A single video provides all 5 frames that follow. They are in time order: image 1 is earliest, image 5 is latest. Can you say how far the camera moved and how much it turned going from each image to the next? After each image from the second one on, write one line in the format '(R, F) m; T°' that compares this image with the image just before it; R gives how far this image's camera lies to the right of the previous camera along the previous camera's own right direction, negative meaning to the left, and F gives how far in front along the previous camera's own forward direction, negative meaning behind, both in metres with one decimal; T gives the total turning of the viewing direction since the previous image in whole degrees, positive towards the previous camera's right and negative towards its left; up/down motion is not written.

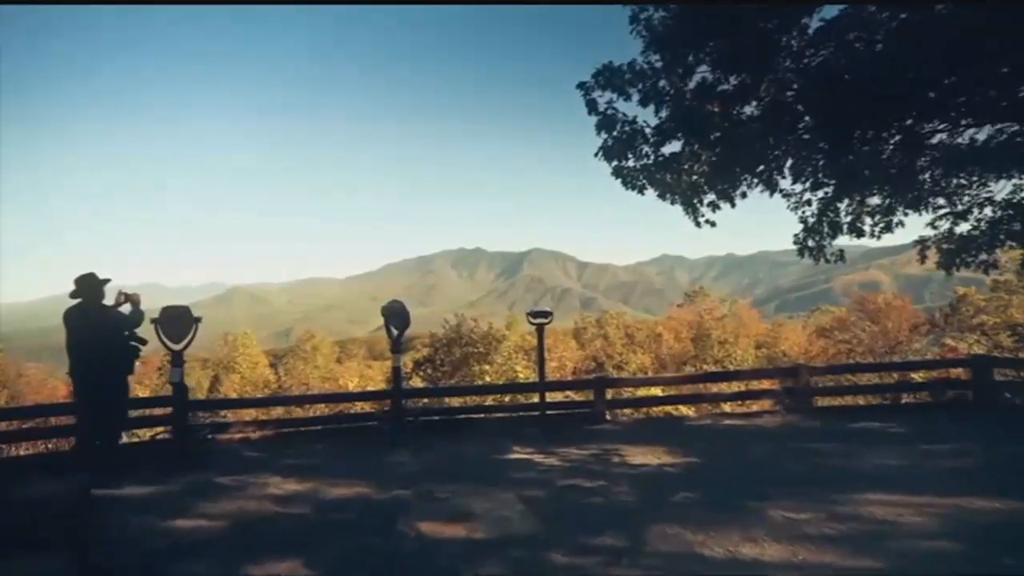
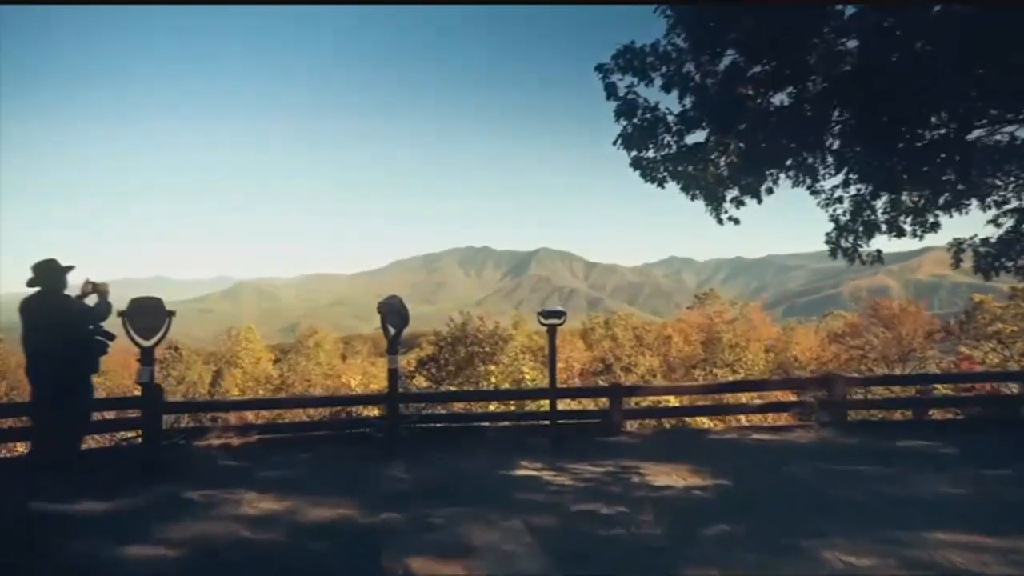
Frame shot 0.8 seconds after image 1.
(0.0, +0.7) m; 0°
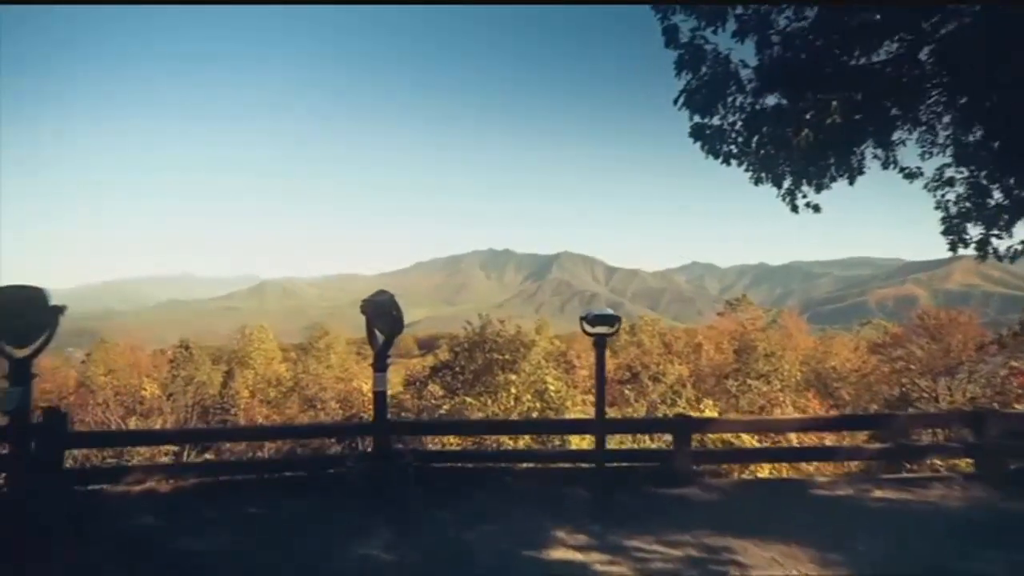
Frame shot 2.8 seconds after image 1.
(-0.1, +2.0) m; -1°
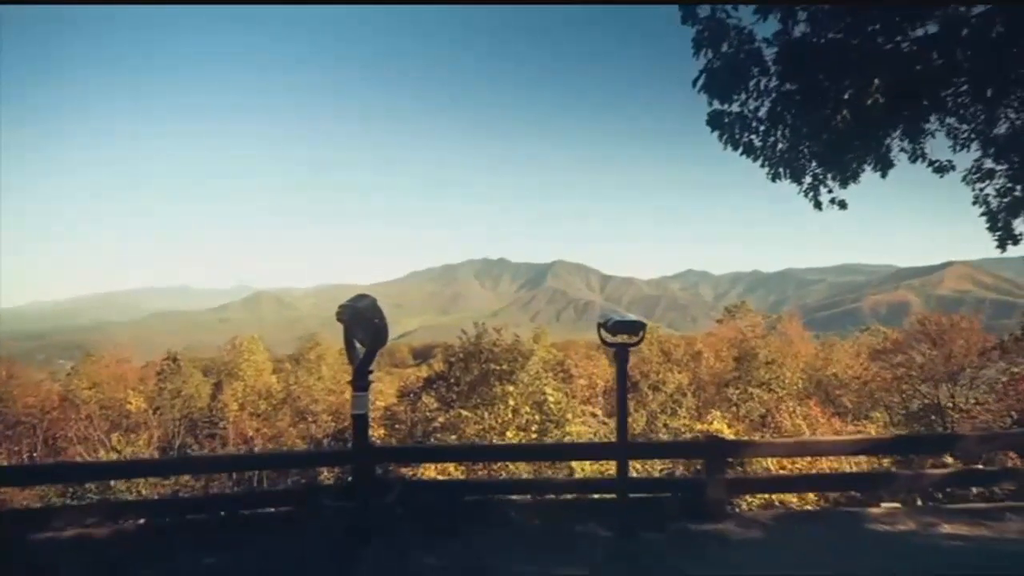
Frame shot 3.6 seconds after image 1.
(0.0, +0.8) m; 0°
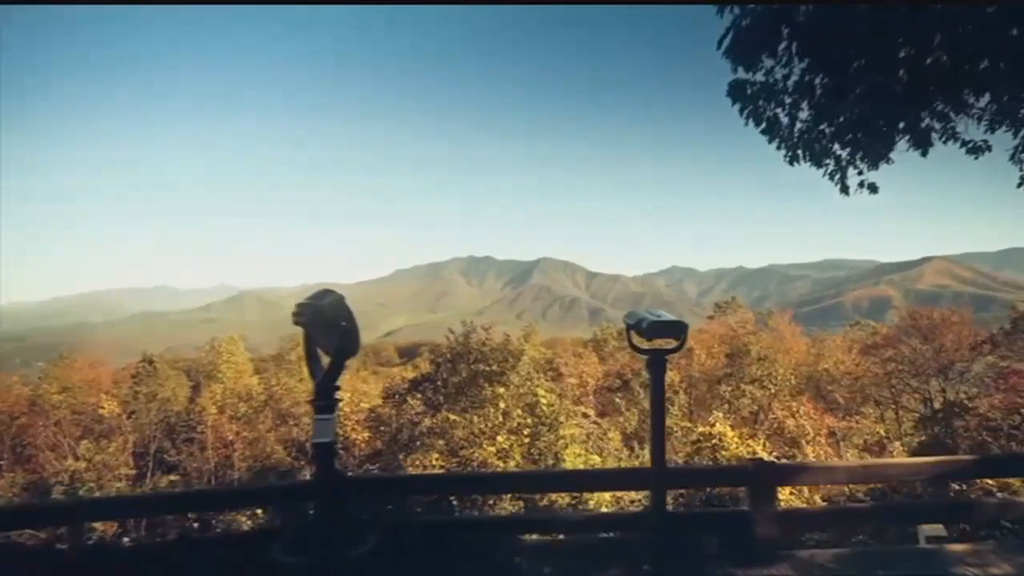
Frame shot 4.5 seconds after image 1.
(-0.1, +0.9) m; +1°
